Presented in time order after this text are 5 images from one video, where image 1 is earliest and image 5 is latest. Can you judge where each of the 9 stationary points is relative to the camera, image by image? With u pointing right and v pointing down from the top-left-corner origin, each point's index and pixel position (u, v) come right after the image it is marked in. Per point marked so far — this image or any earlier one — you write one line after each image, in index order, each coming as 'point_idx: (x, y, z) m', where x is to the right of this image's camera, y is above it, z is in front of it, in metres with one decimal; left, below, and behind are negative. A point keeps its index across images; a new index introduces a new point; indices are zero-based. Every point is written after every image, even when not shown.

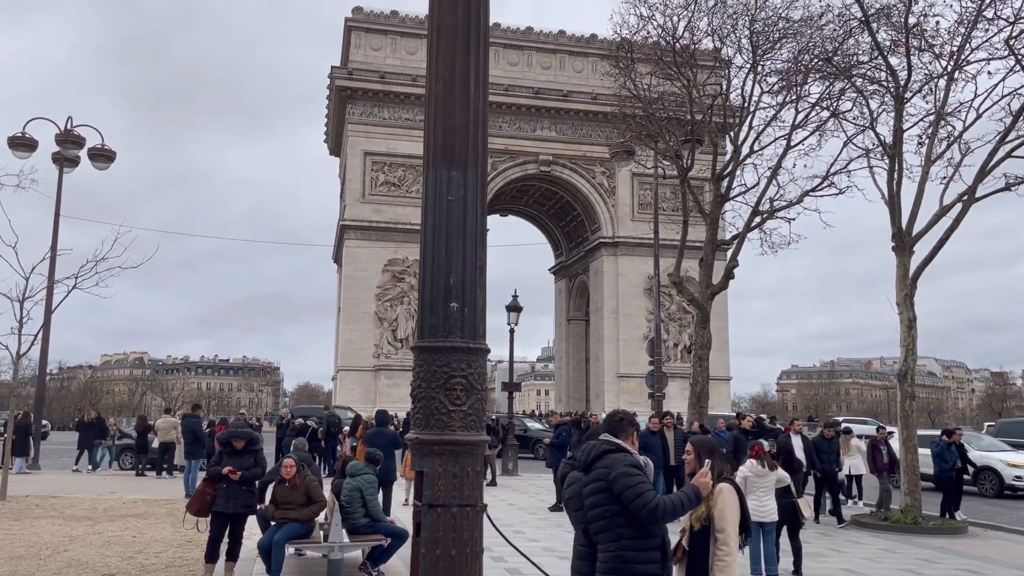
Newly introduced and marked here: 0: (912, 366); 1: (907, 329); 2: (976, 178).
0: (+7.7, -1.5, +16.1) m
1: (+7.7, -0.8, +16.4) m
2: (+9.1, +2.2, +16.5) m
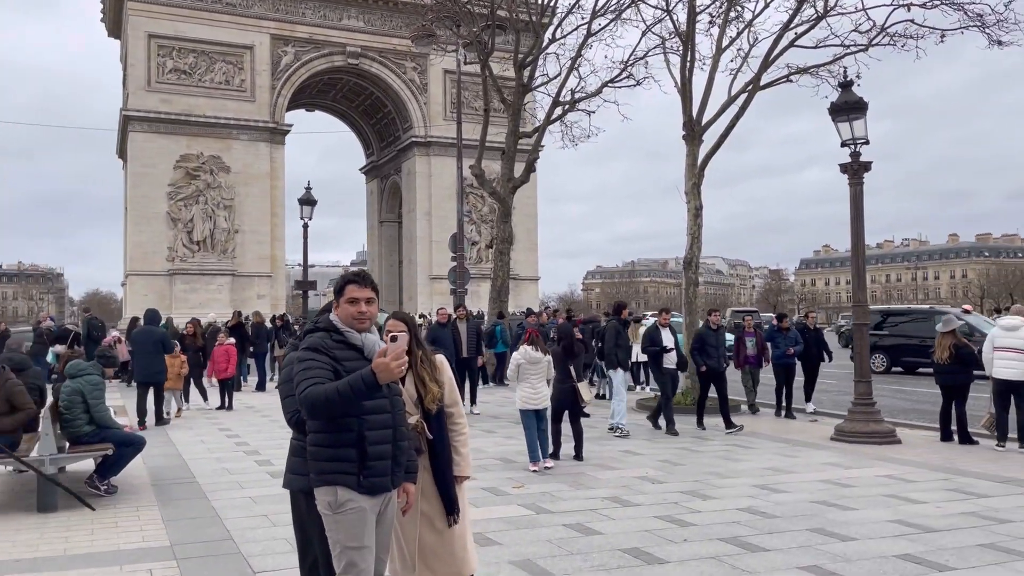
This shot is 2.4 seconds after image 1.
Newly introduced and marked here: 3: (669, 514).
0: (+3.6, +0.6, +16.4) m
1: (+3.6, +1.4, +16.6) m
2: (+4.9, +4.4, +16.6) m
3: (+1.4, -2.1, +7.7) m
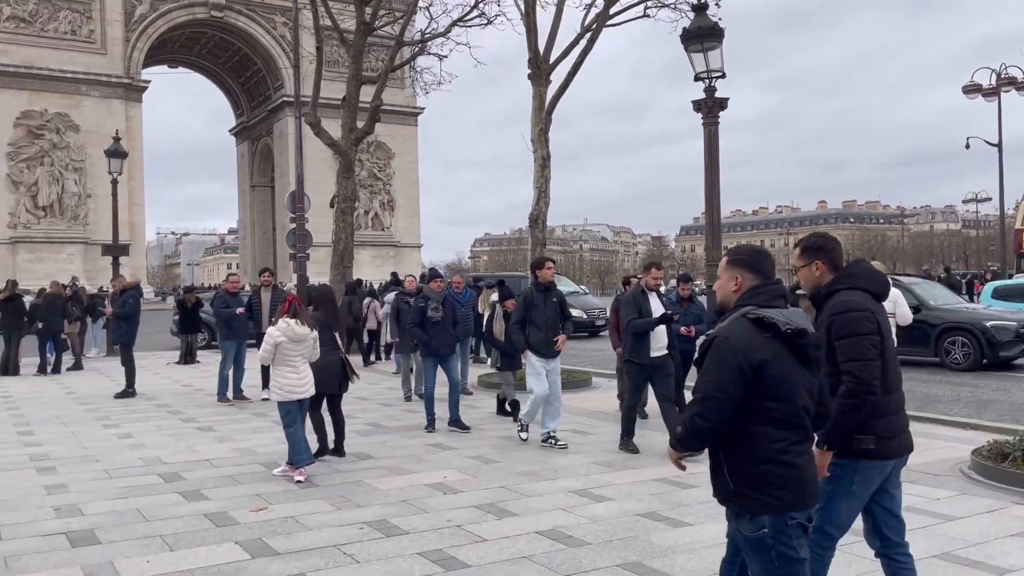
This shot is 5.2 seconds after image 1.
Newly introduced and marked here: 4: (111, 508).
0: (+0.5, +1.3, +14.5) m
1: (+0.5, +2.1, +14.6) m
2: (+1.8, +5.1, +14.7) m
3: (-0.5, -1.7, +5.6) m
4: (-3.1, -1.7, +6.5) m
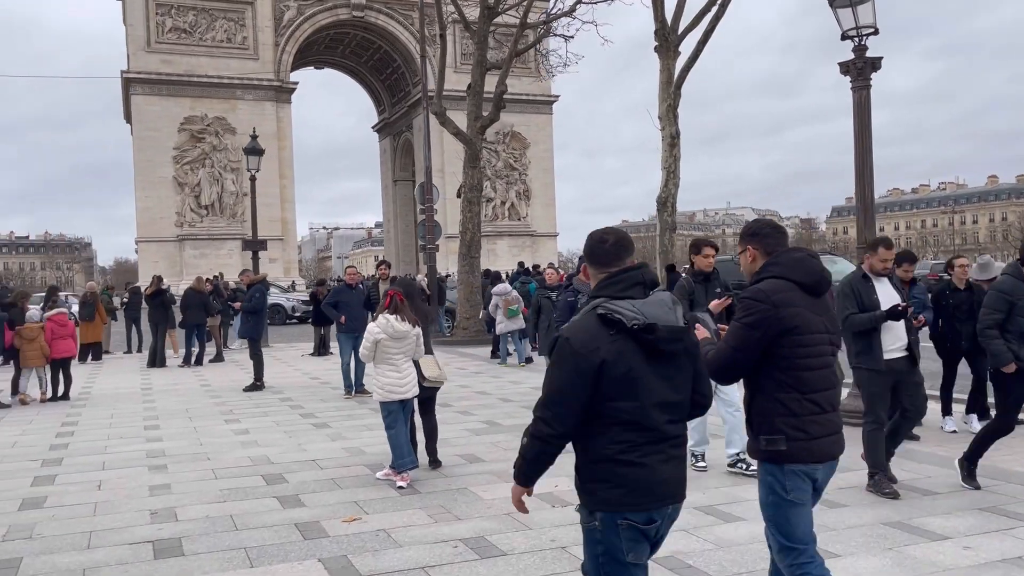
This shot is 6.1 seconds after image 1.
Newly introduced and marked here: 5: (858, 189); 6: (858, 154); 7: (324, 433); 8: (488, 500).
0: (+2.6, +1.5, +13.5) m
1: (+2.5, +2.3, +13.6) m
2: (+3.8, +5.3, +13.4) m
3: (+0.2, -1.7, +4.9) m
4: (-2.3, -1.7, +6.3) m
5: (+4.0, +1.1, +9.7) m
6: (+4.0, +1.5, +9.7) m
7: (-2.2, -1.7, +9.7) m
8: (-0.2, -1.7, +6.6) m
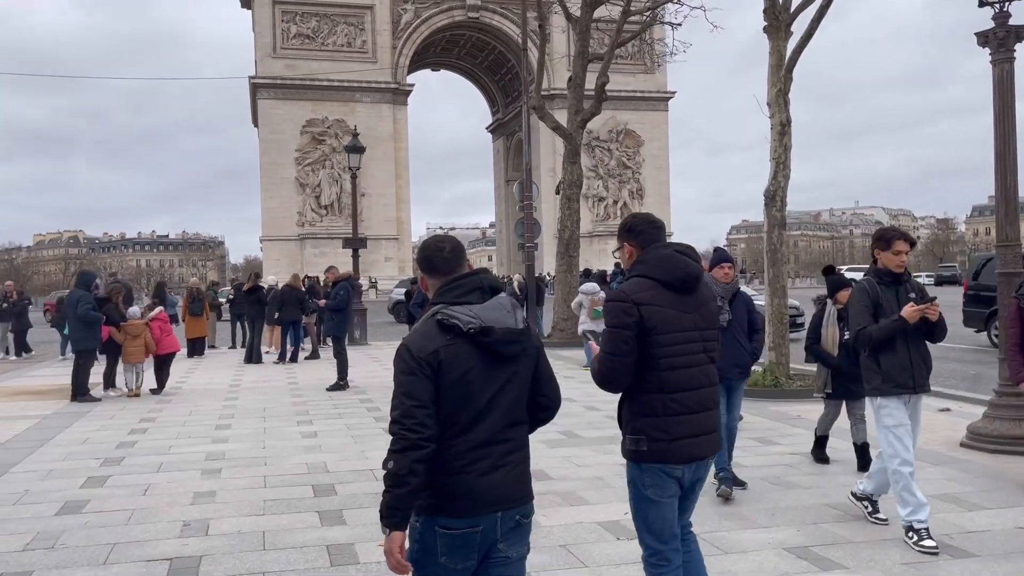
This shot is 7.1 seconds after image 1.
0: (+3.9, +1.5, +12.3) m
1: (+3.9, +2.2, +12.4) m
2: (+5.2, +5.2, +12.1) m
3: (+0.4, -1.7, +4.2) m
4: (-1.9, -1.7, +5.8) m
5: (+4.8, +1.1, +8.3) m
6: (+4.8, +1.5, +8.3) m
7: (-1.3, -1.6, +9.2) m
8: (+0.2, -1.7, +5.9) m
